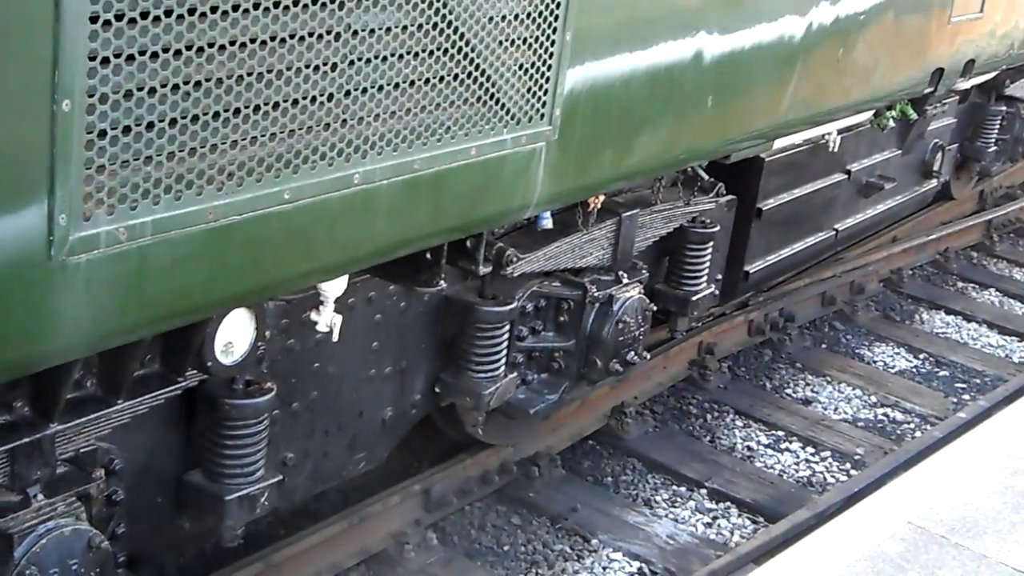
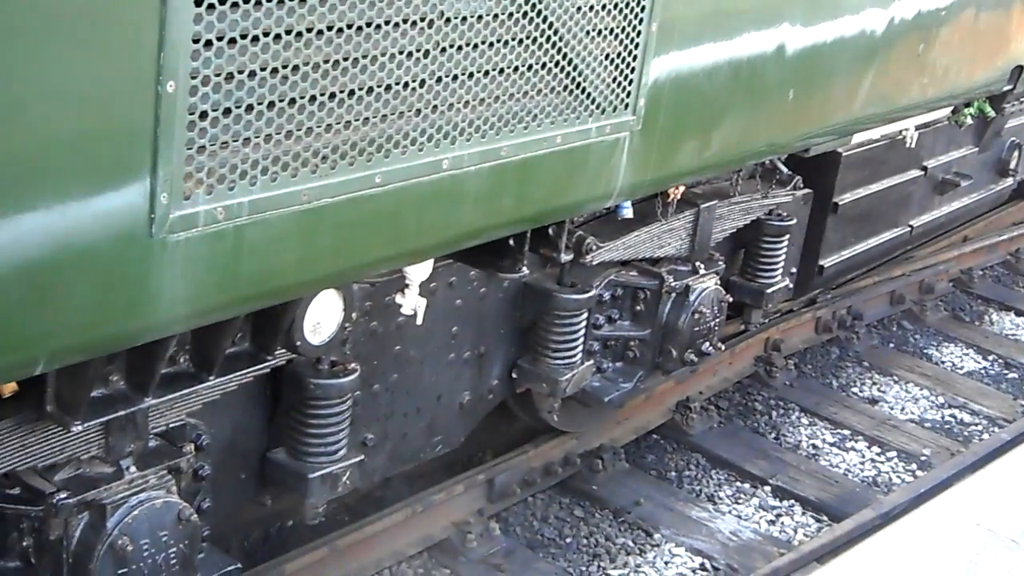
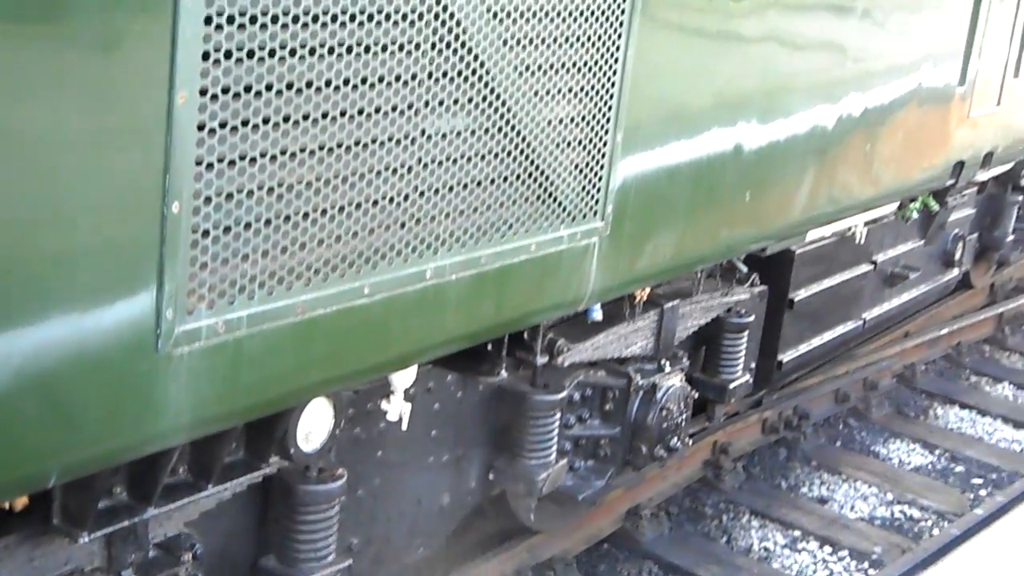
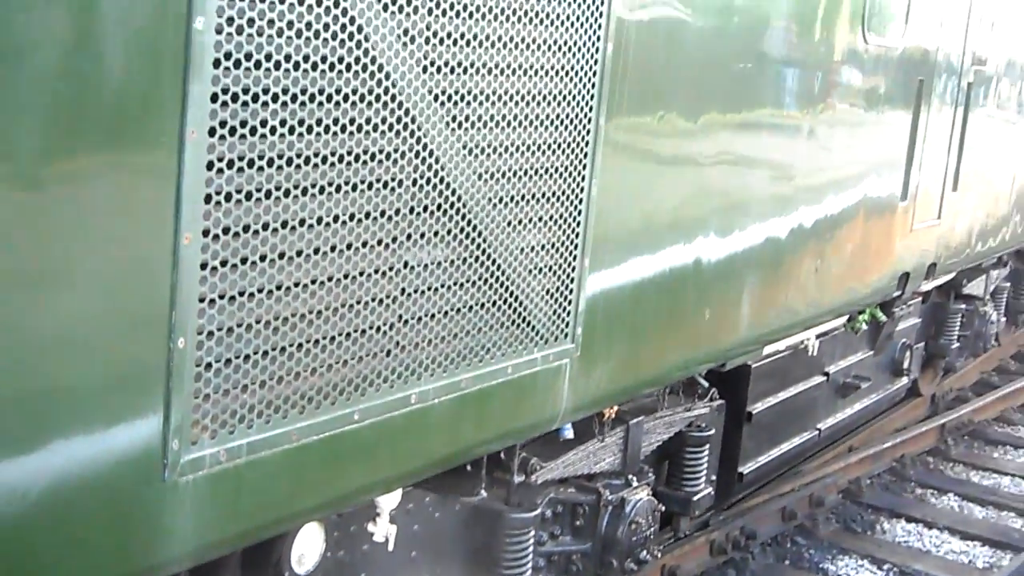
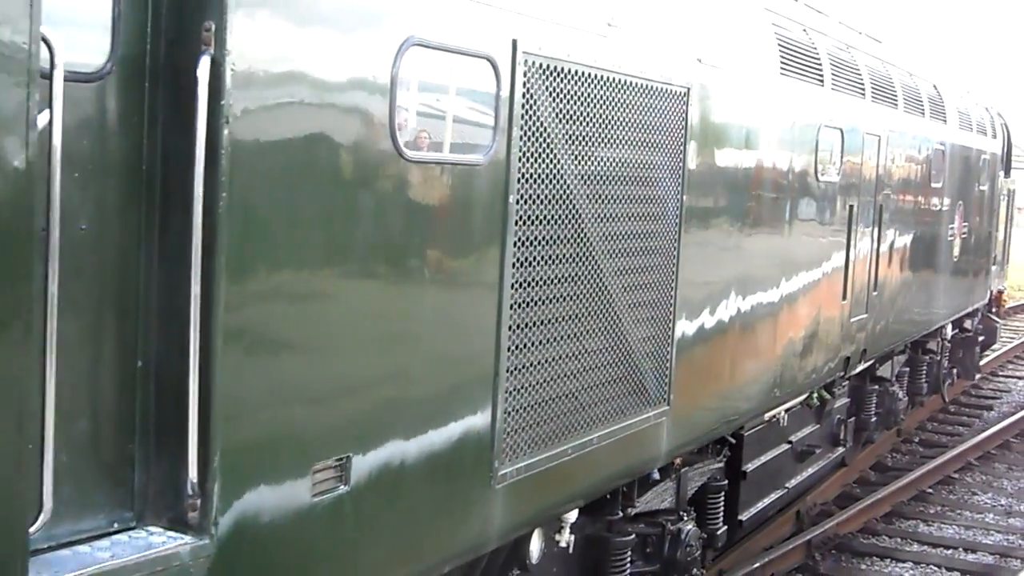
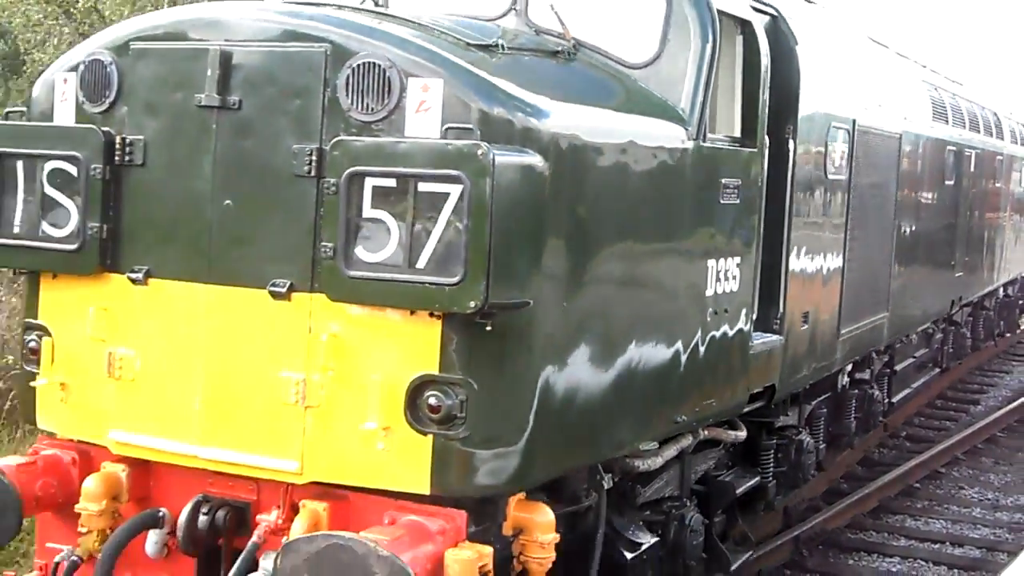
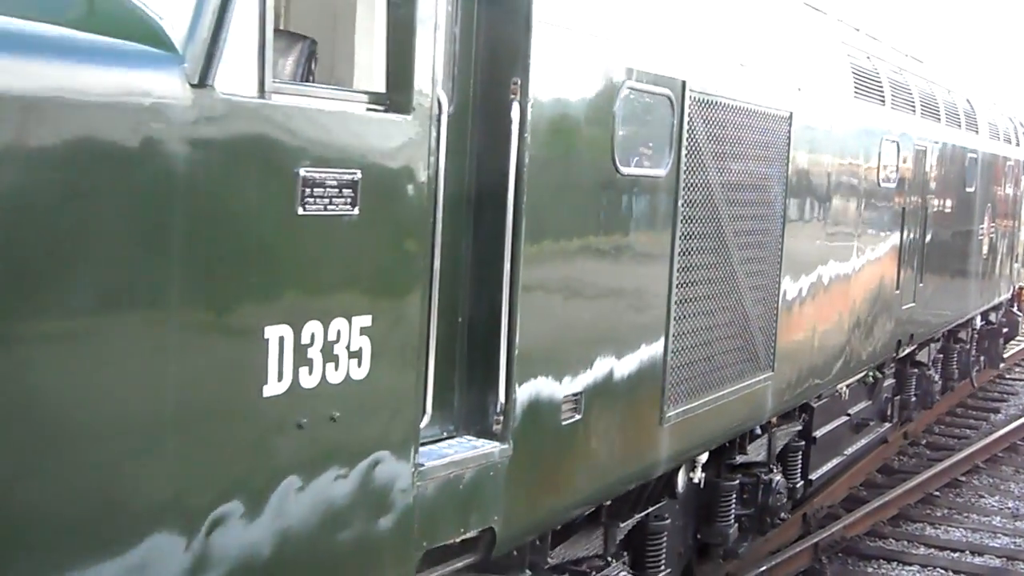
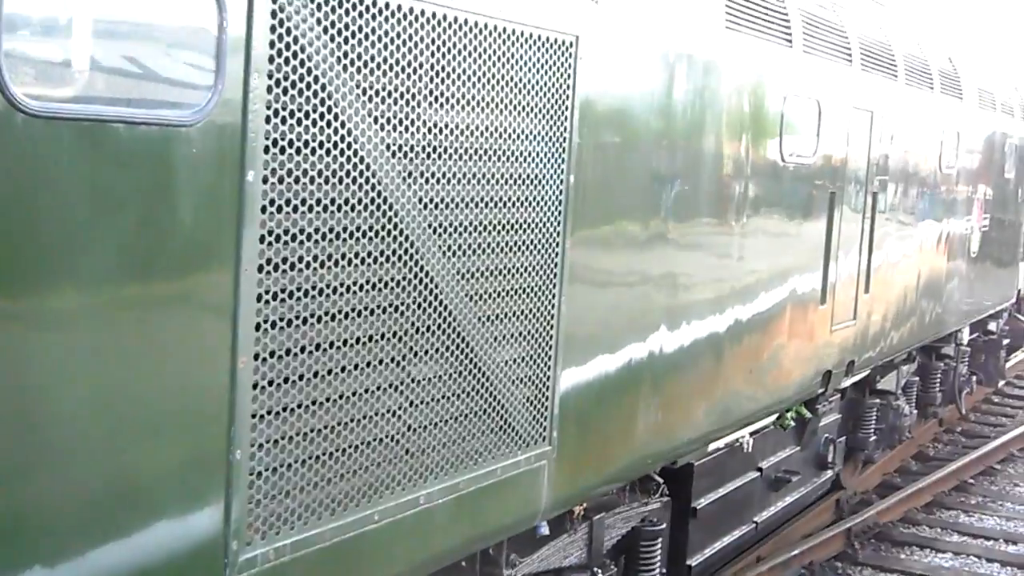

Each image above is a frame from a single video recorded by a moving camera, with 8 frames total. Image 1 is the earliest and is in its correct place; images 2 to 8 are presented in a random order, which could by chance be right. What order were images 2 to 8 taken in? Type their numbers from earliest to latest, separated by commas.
2, 3, 4, 8, 5, 7, 6
